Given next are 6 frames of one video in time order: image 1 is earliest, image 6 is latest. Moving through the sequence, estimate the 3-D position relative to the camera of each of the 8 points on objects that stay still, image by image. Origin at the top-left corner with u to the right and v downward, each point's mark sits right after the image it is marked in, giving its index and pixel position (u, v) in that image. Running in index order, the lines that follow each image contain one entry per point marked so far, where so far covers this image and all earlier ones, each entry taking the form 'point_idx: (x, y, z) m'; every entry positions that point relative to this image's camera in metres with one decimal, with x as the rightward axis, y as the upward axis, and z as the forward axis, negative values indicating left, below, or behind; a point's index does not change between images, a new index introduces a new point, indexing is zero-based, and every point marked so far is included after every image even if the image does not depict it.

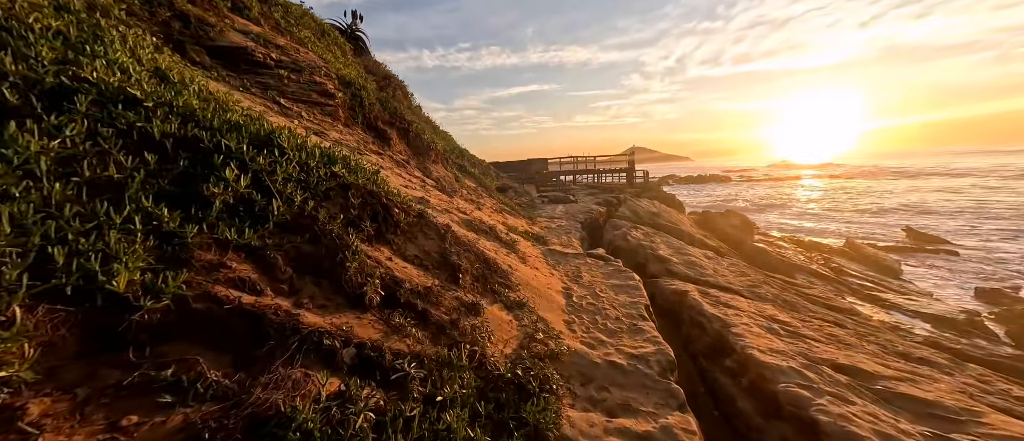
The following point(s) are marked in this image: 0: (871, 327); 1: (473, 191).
0: (+8.4, -2.5, +8.1) m
1: (-1.3, +0.9, +11.3) m
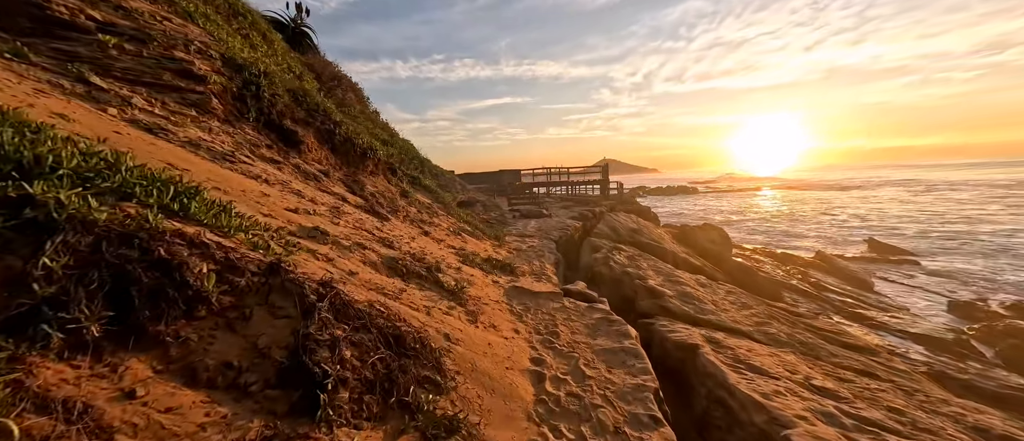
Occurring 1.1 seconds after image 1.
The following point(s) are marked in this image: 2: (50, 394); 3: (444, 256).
0: (+7.6, -3.0, +6.8) m
1: (-2.4, +0.3, +9.3) m
2: (-1.8, -0.7, +1.4) m
3: (-1.2, -0.6, +6.0) m
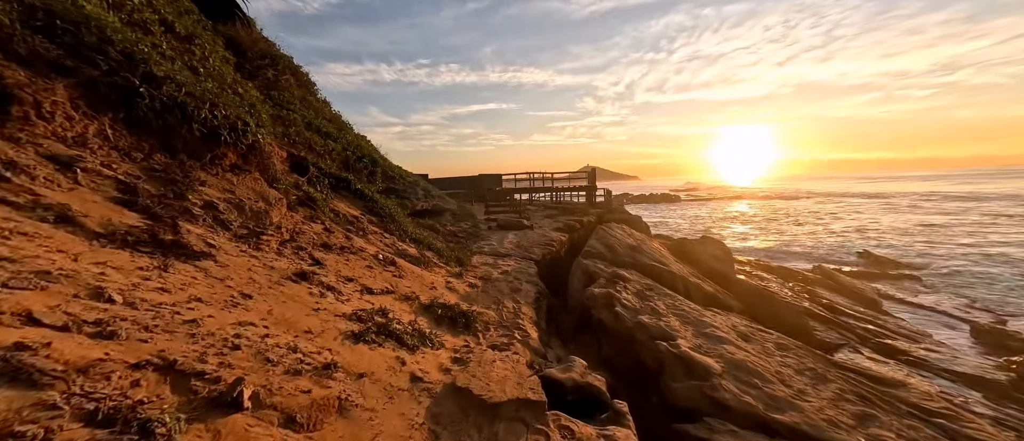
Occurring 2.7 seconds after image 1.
0: (+6.9, -3.4, +4.1) m
1: (-3.1, -0.1, +6.2) m
2: (-2.2, -0.9, -1.7) m
3: (-1.8, -1.0, +3.0) m
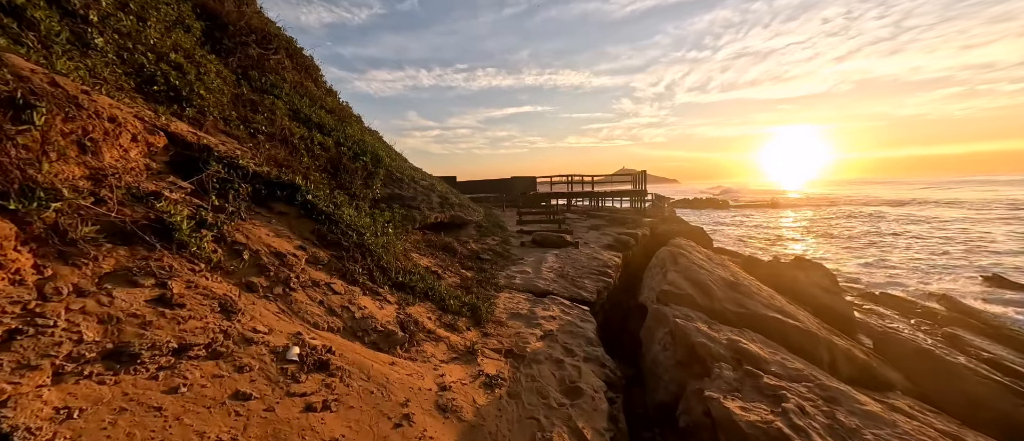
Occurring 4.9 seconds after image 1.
0: (+7.2, -4.0, 0.0) m
1: (-2.6, -0.5, +3.1) m
2: (-2.4, -1.3, -4.9) m
3: (-1.6, -1.4, -0.3) m
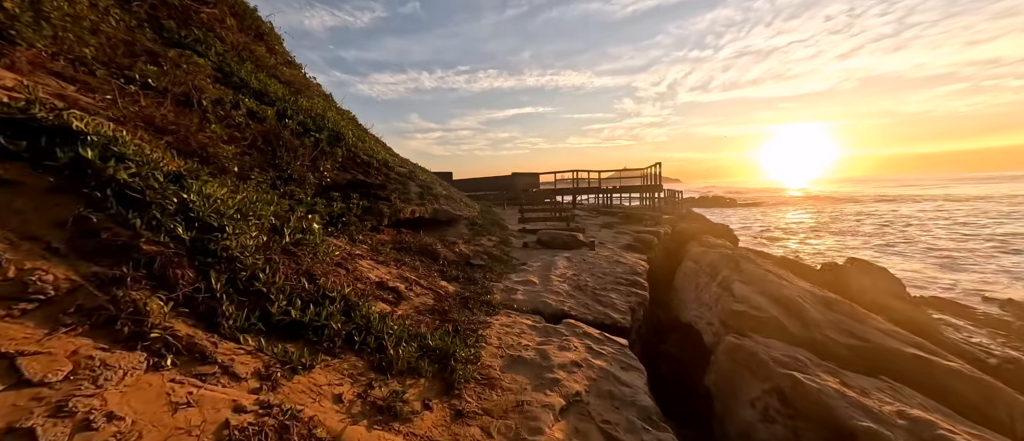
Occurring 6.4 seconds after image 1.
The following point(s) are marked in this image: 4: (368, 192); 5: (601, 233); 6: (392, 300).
0: (+7.1, -3.7, -2.5) m
1: (-2.6, -0.4, +0.7) m
2: (-2.5, -1.2, -7.3) m
3: (-1.6, -1.2, -2.7) m
4: (-3.1, +0.6, +7.5) m
5: (+3.7, -0.5, +14.3) m
6: (-1.4, -0.9, +4.4) m
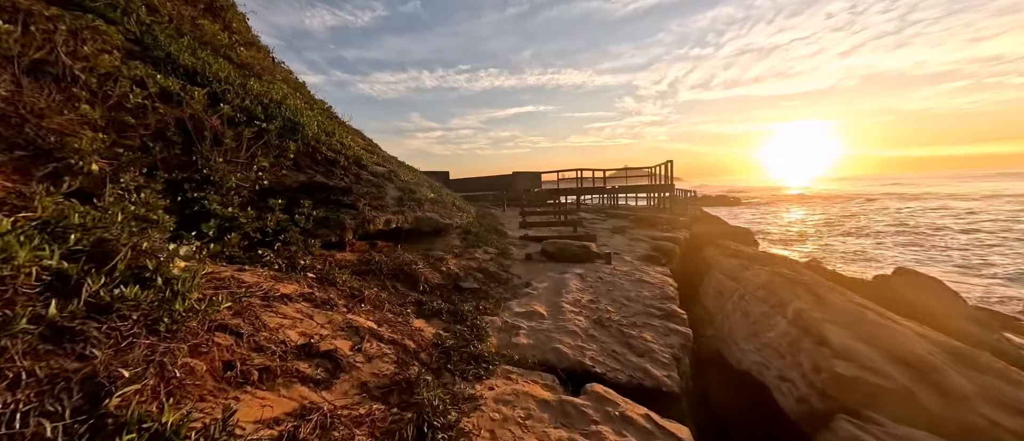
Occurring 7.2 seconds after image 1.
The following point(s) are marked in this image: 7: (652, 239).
0: (+7.1, -4.0, -4.2) m
1: (-2.6, -0.6, -1.0) m
2: (-2.6, -1.4, -9.0) m
3: (-1.6, -1.5, -4.4) m
4: (-3.1, +0.4, +5.8) m
5: (+3.7, -0.7, +12.6) m
6: (-1.4, -1.2, +2.7) m
7: (+5.4, -0.7, +13.5) m
